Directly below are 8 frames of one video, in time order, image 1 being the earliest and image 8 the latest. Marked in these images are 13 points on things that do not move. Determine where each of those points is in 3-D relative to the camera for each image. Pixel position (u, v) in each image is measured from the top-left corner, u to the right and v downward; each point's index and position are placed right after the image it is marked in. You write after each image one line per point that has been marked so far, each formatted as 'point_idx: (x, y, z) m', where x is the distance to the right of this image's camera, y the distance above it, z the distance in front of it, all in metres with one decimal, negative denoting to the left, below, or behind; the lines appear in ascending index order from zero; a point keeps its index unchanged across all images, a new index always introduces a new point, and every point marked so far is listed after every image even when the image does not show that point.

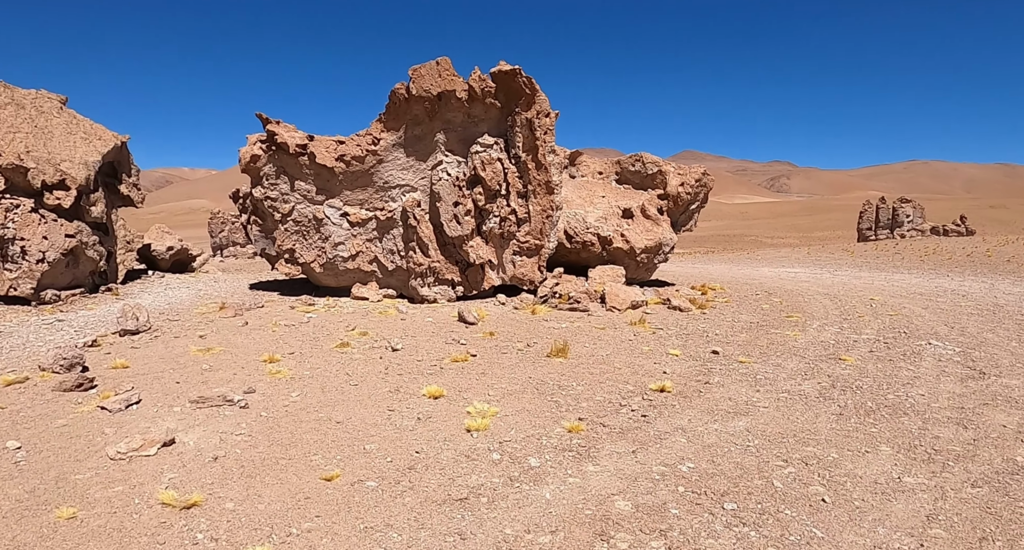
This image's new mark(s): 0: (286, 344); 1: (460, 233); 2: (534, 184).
0: (-3.5, -1.1, +8.6) m
1: (-1.1, +0.9, +11.6) m
2: (+0.5, +2.0, +12.2) m
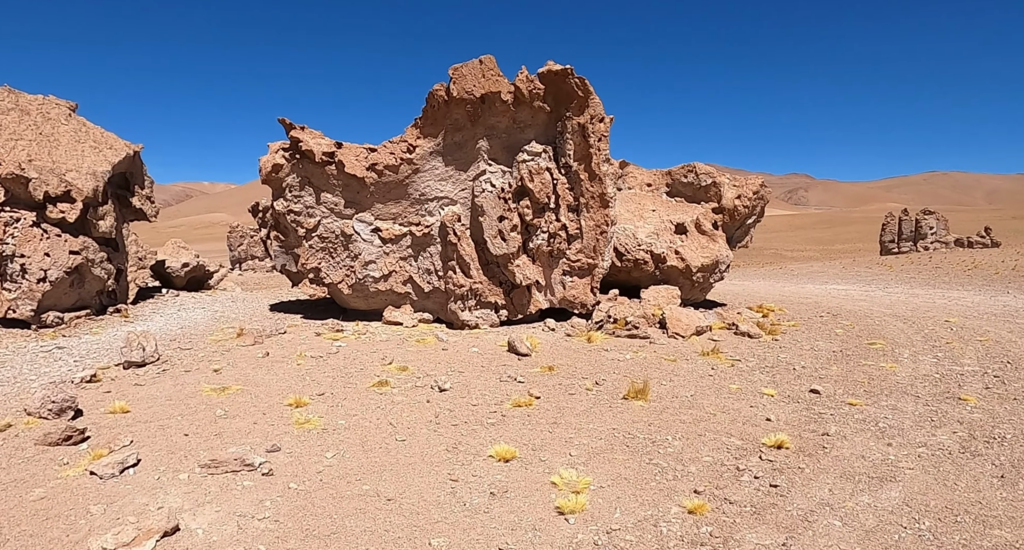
0: (-2.6, -1.4, +7.3) m
1: (-0.1, +0.5, +10.3) m
2: (+1.5, +1.5, +10.9) m
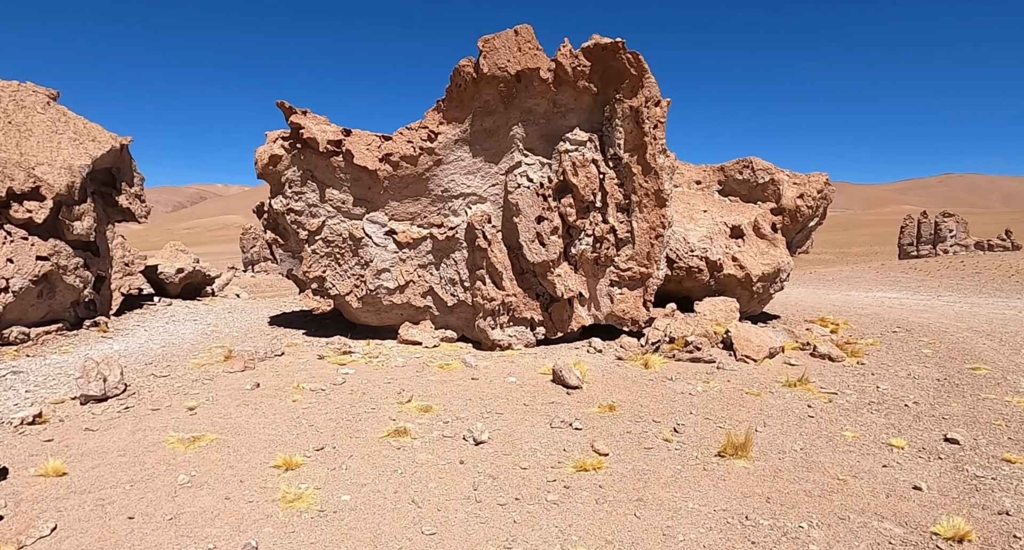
0: (-2.1, -1.6, +5.7) m
1: (+0.5, +0.3, +8.6) m
2: (+2.1, +1.3, +9.2) m
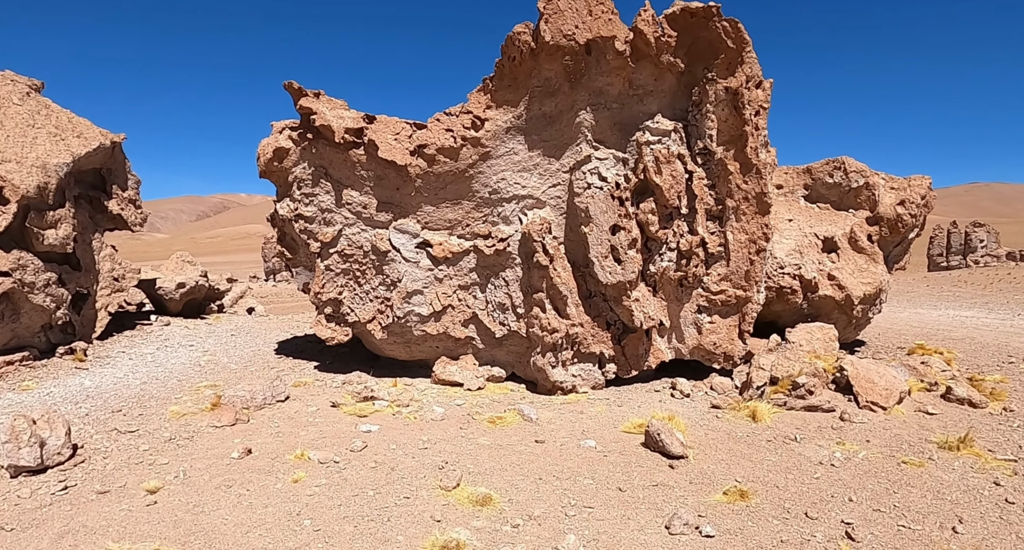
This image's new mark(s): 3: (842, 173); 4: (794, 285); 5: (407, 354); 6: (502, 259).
0: (-1.3, -1.8, +3.8) m
1: (+1.3, 0.0, +6.7) m
2: (+3.0, +1.0, +7.3) m
3: (+6.5, +2.0, +11.0) m
4: (+4.8, -0.2, +9.4) m
5: (-1.4, -1.1, +7.4) m
6: (-0.1, +0.2, +6.9) m
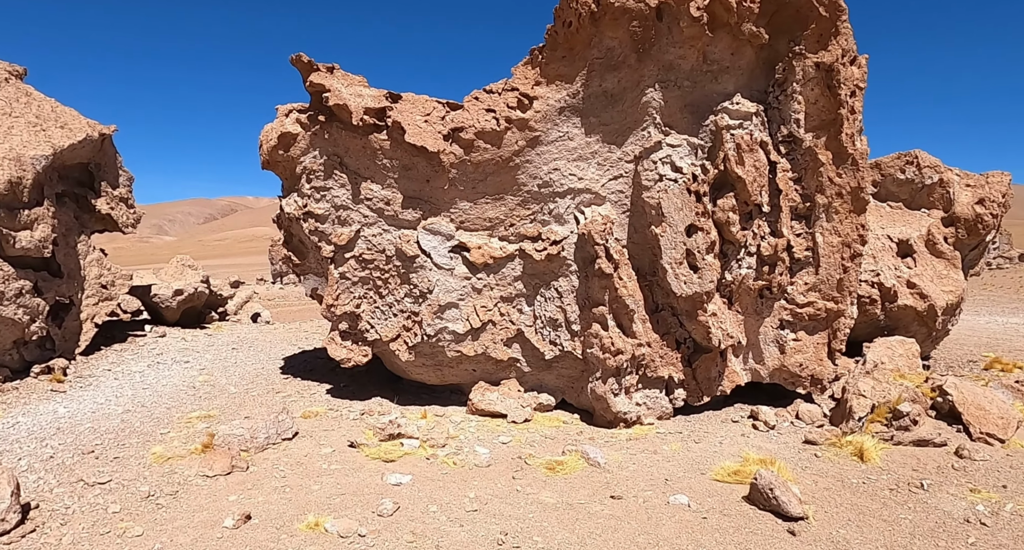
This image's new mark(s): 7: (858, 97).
0: (-0.8, -1.9, +2.7) m
1: (+1.9, -0.1, +5.5) m
2: (+3.5, +0.9, +6.1) m
3: (+7.1, +1.9, +9.8) m
4: (+5.4, -0.3, +8.2) m
5: (-0.9, -1.2, +6.2) m
6: (+0.4, +0.1, +5.8) m
7: (+3.9, +2.0, +6.1) m
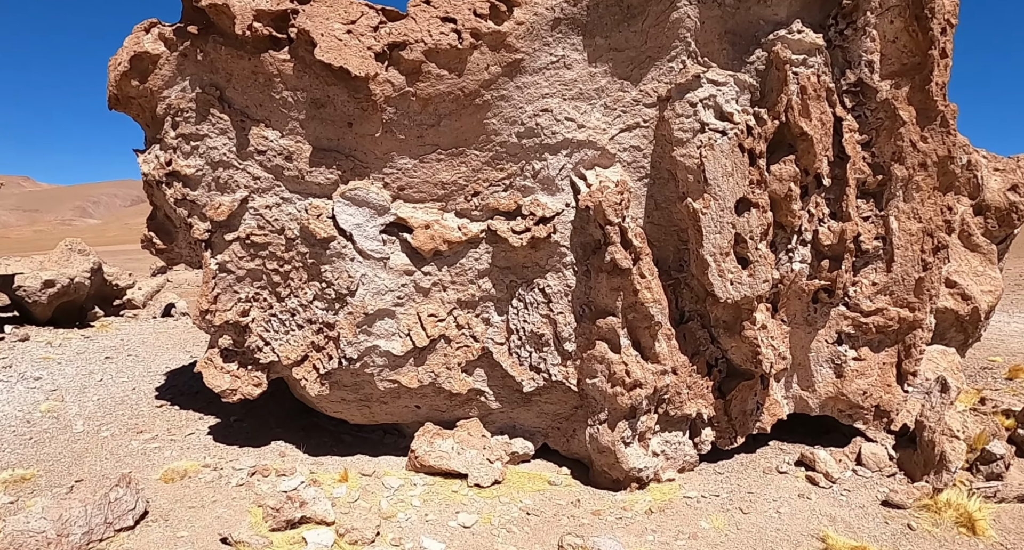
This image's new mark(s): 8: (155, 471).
0: (-0.8, -1.9, +0.7) m
1: (+1.7, -0.1, +3.8) m
2: (+3.2, +0.9, +4.5) m
3: (+6.5, +2.0, +8.5) m
4: (+4.9, -0.2, +6.7) m
5: (-1.2, -1.1, +4.3) m
6: (+0.2, +0.1, +3.9) m
7: (+3.6, +2.0, +4.5) m
8: (-2.8, -1.4, +4.3) m
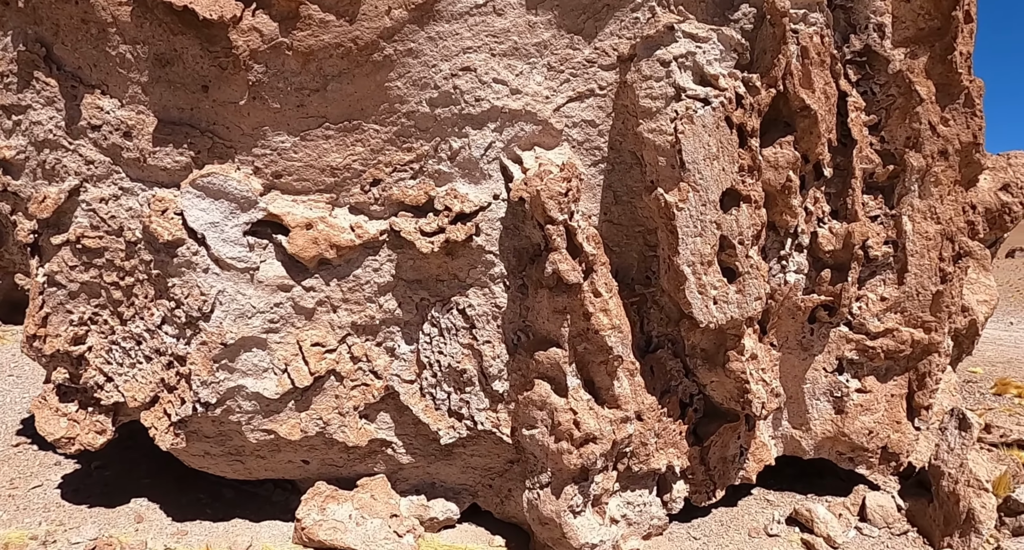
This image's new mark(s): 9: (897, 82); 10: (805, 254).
0: (-1.1, -2.0, -0.3) m
1: (+1.2, -0.2, +2.9) m
2: (+2.8, +0.9, +3.6) m
3: (+5.9, +1.9, +7.7) m
4: (+4.3, -0.3, +6.0) m
5: (-1.6, -1.2, +3.3) m
6: (-0.3, +0.1, +2.9) m
7: (+3.1, +1.9, +3.7) m
8: (-3.3, -1.5, +3.2) m
9: (+2.6, +1.3, +3.6) m
10: (+1.9, +0.1, +3.5) m
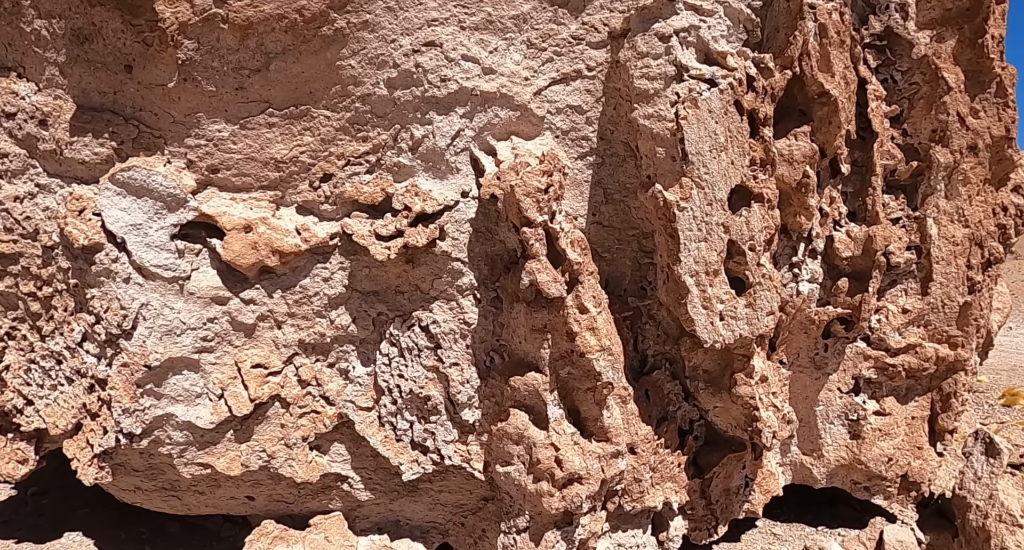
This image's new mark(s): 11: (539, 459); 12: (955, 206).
0: (-1.2, -2.0, -0.7) m
1: (+1.1, -0.2, +2.5) m
2: (+2.6, +0.8, +3.3) m
3: (+5.7, +1.8, +7.4) m
4: (+4.2, -0.4, +5.6) m
5: (-1.8, -1.2, +2.9) m
6: (-0.4, 0.0, +2.5) m
7: (+3.0, +1.9, +3.3) m
8: (-3.4, -1.5, +2.8) m
9: (+2.4, +1.3, +3.2) m
10: (+1.8, +0.1, +3.1) m
11: (+0.1, -0.8, +2.4) m
12: (+2.7, +0.4, +3.4) m
